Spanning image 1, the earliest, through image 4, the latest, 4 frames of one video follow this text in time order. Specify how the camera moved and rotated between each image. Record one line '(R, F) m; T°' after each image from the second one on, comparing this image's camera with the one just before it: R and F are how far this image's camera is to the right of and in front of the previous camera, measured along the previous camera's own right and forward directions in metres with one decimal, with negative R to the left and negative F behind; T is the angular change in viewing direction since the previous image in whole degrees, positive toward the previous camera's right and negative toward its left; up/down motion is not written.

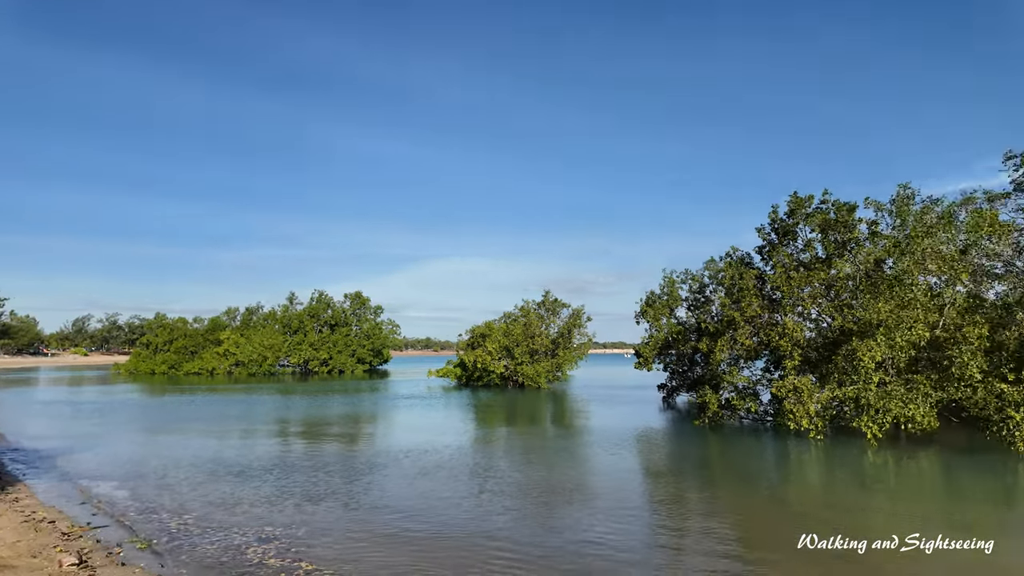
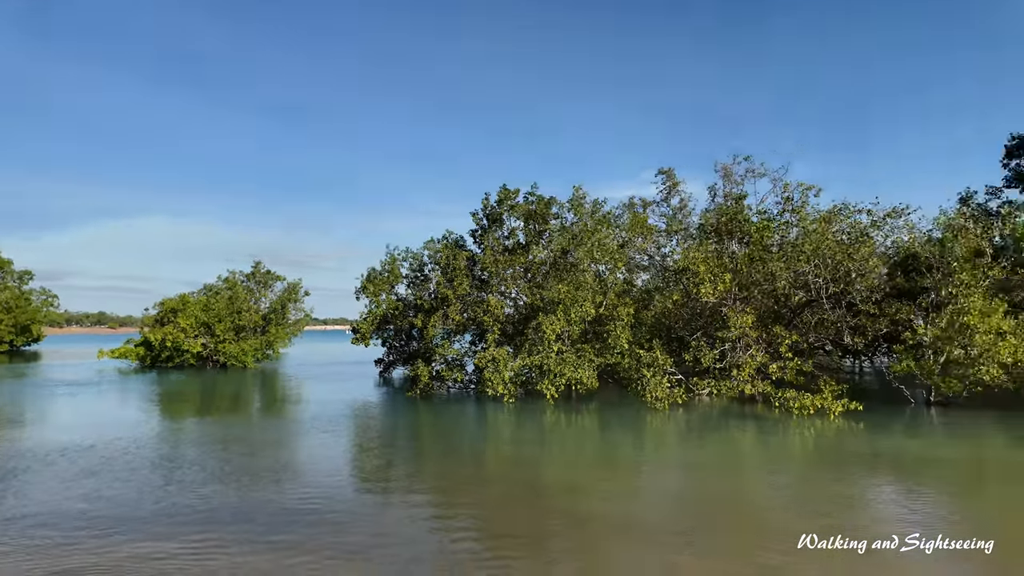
(-0.2, -0.5) m; +27°
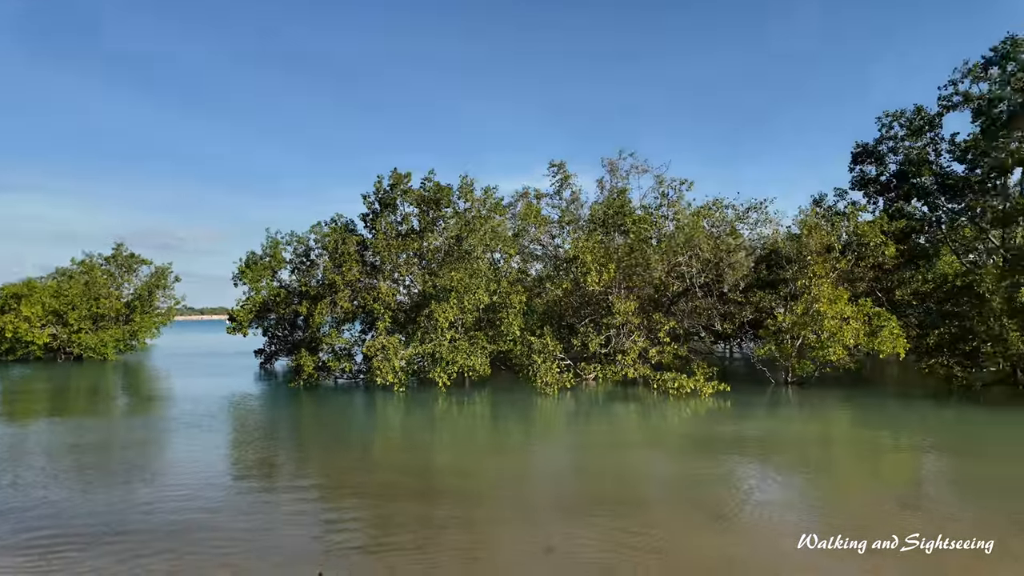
(0.0, +0.2) m; +10°
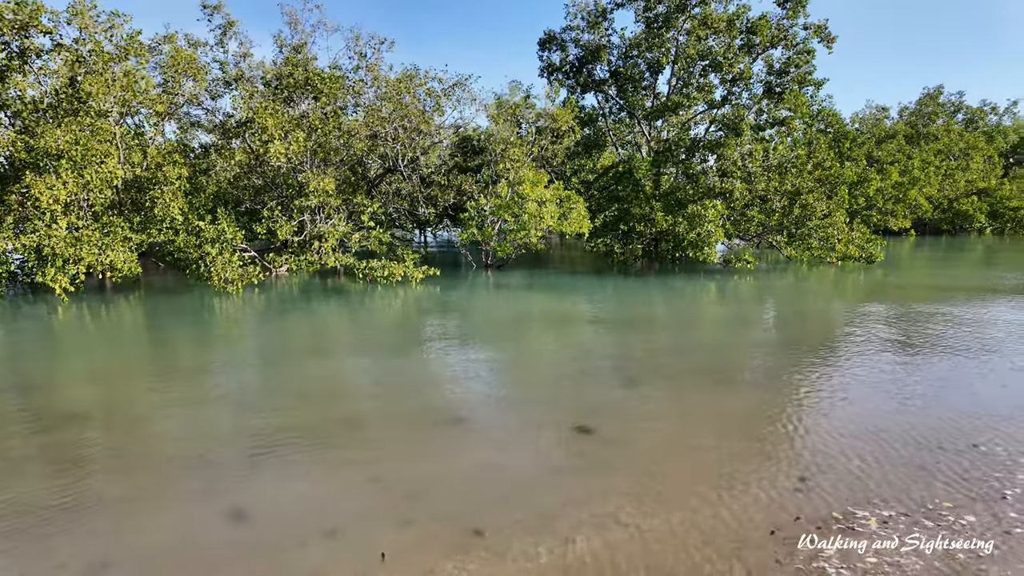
(+0.2, +3.3) m; +30°
